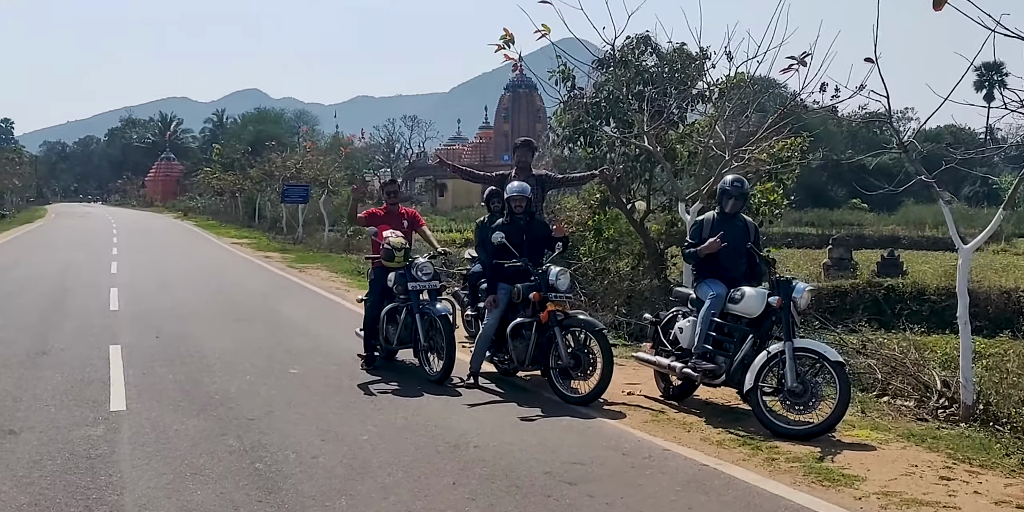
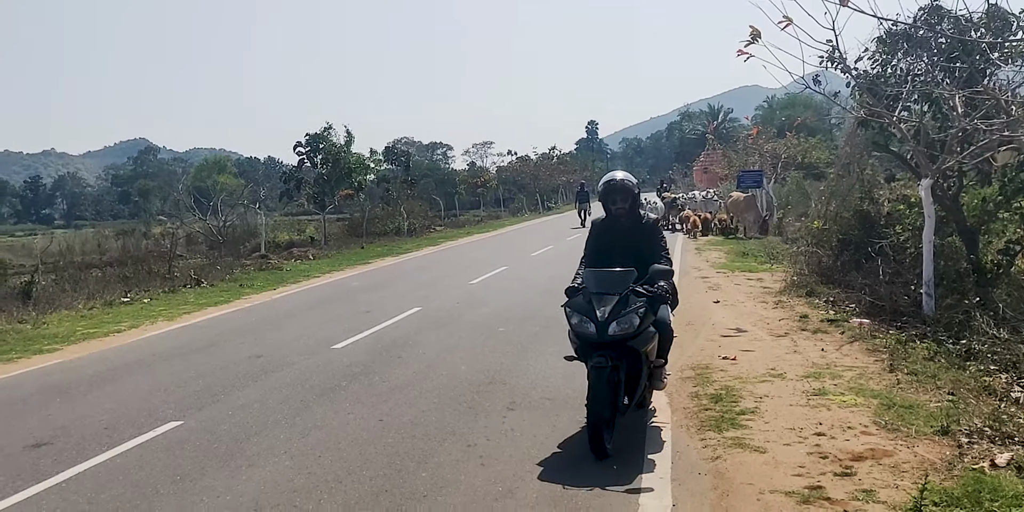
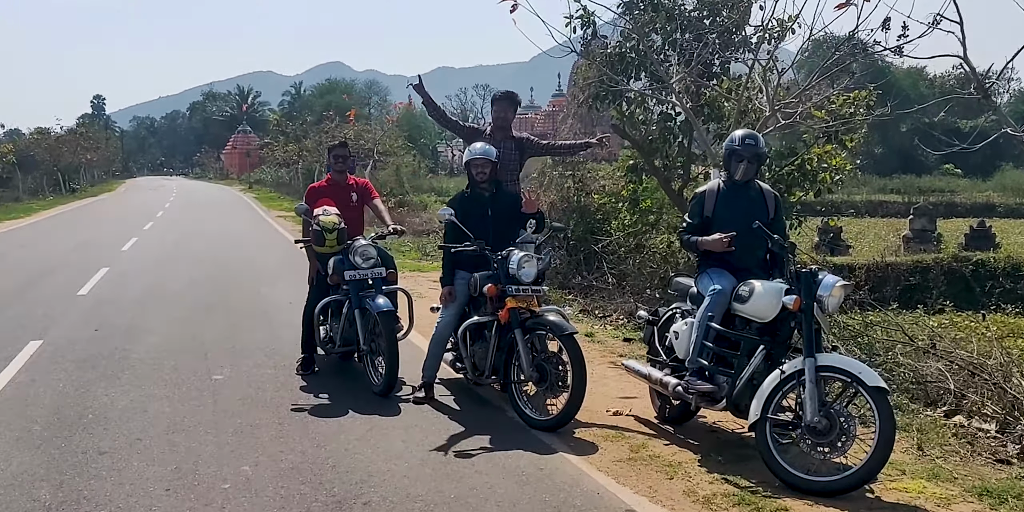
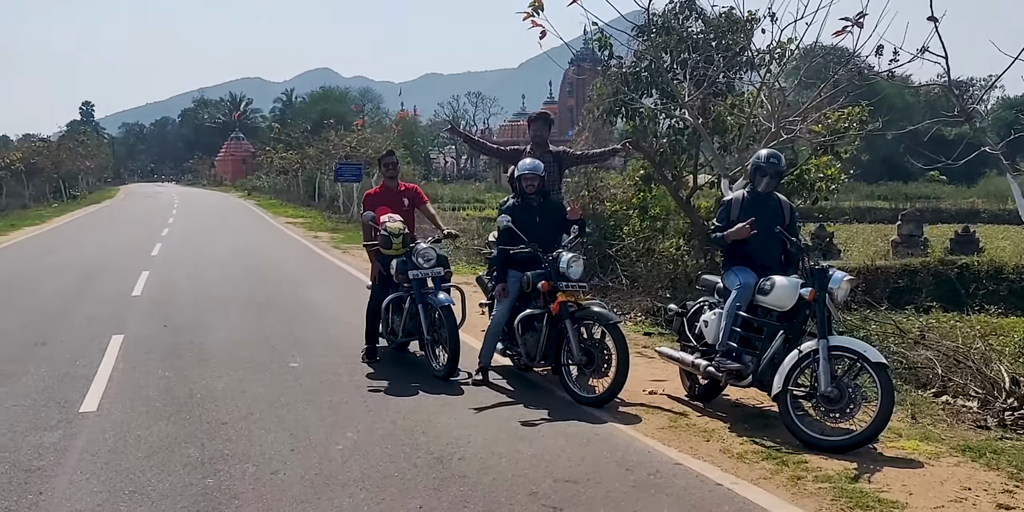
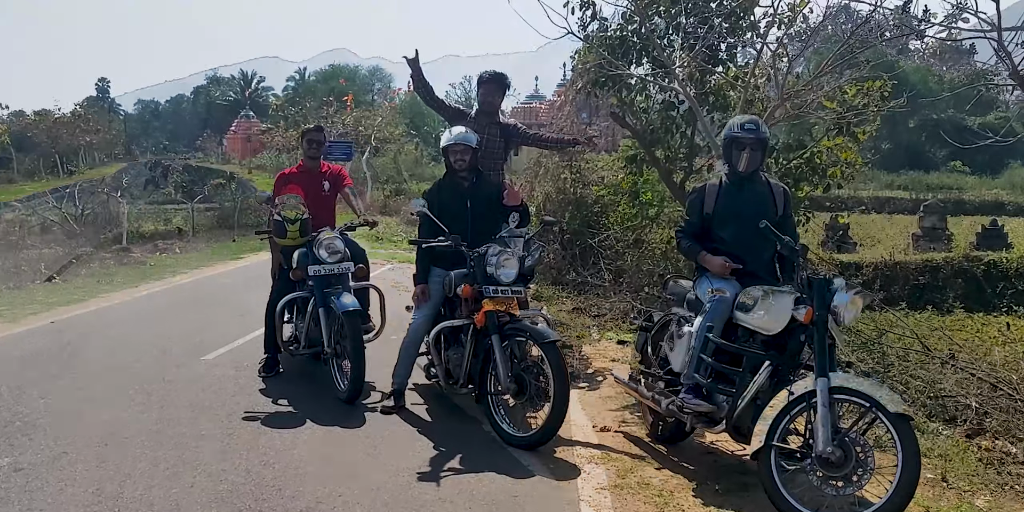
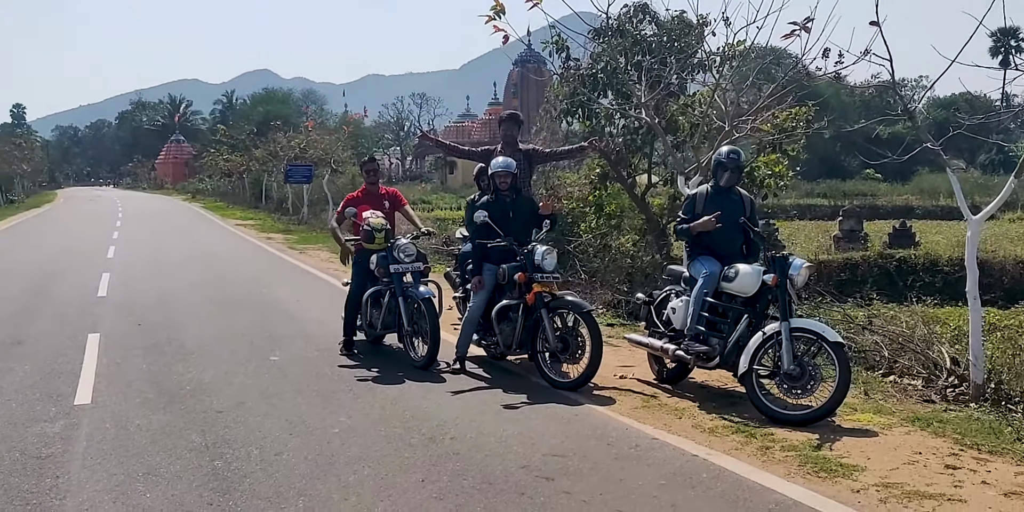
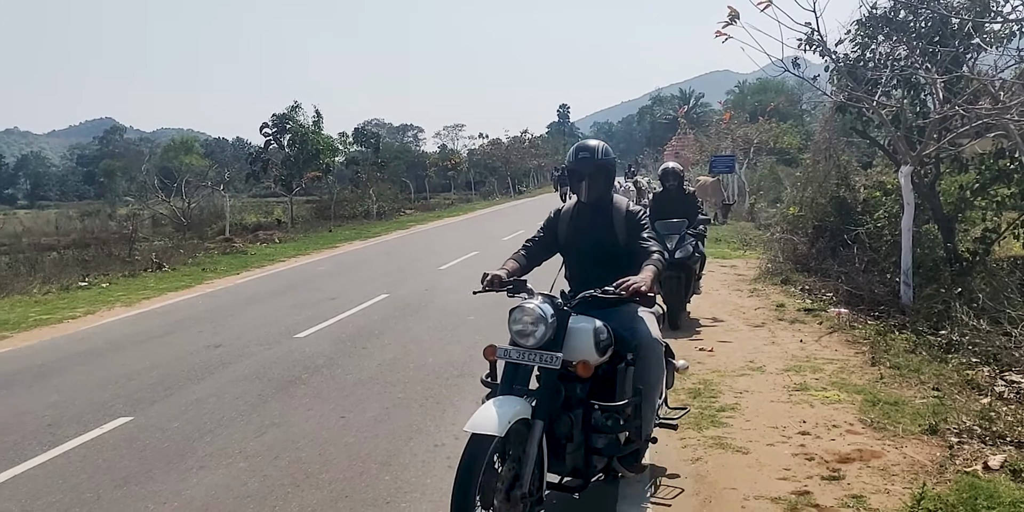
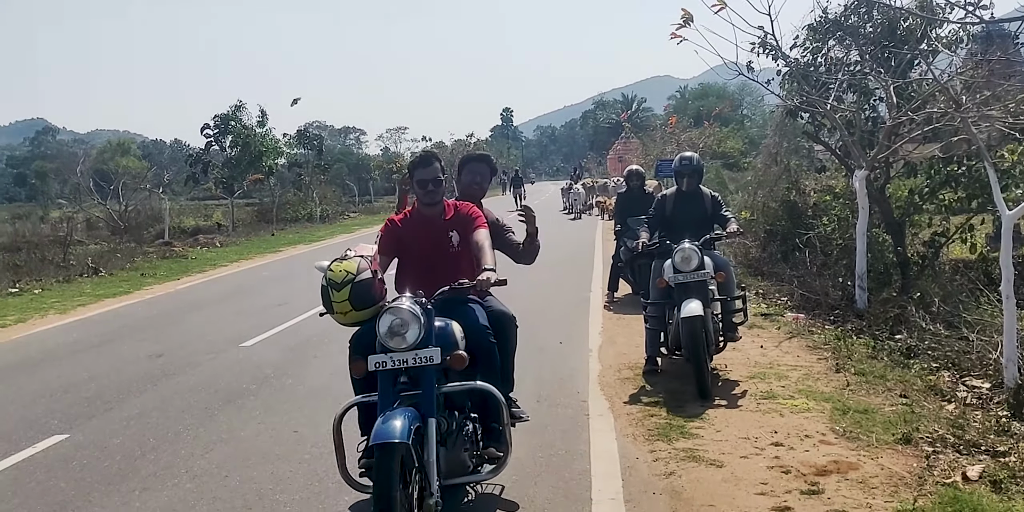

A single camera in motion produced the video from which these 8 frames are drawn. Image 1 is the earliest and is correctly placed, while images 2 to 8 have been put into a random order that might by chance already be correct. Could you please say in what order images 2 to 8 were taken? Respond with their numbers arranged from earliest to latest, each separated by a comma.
6, 4, 3, 5, 8, 7, 2
